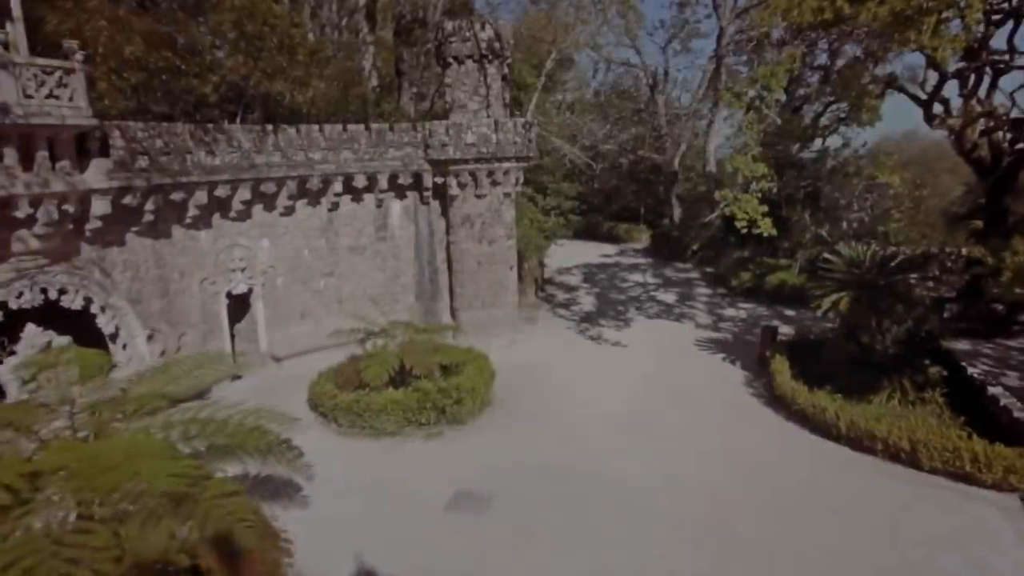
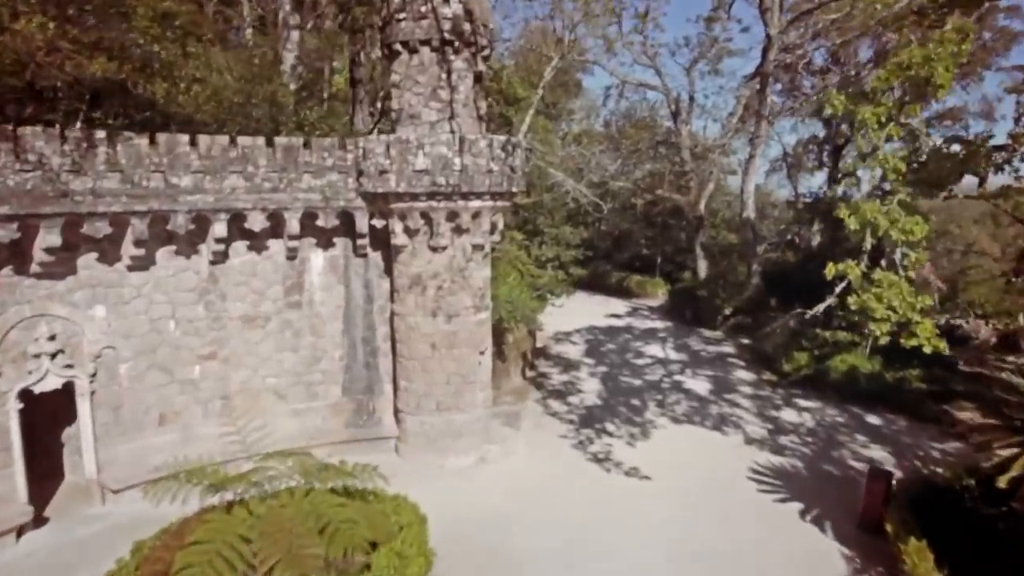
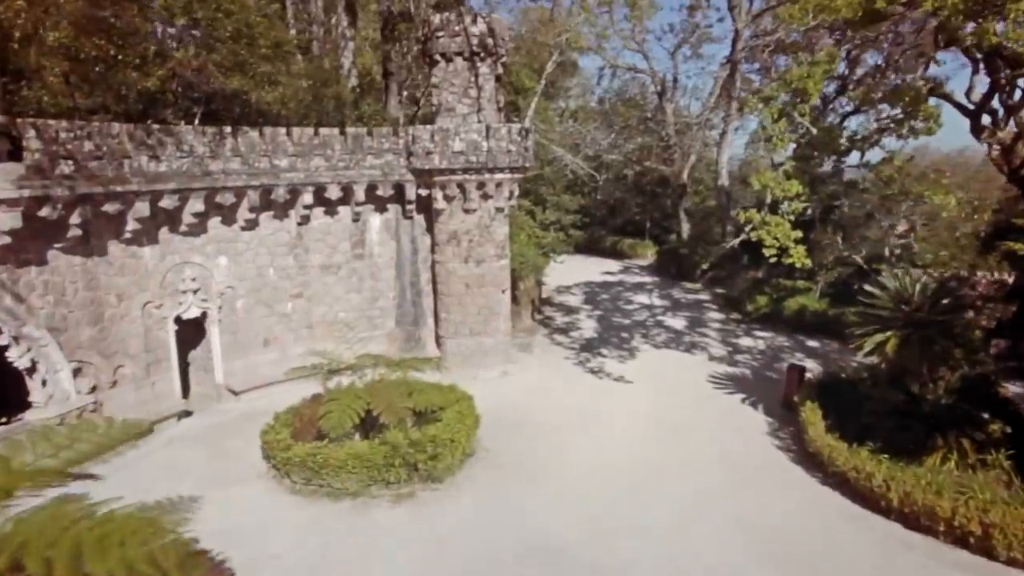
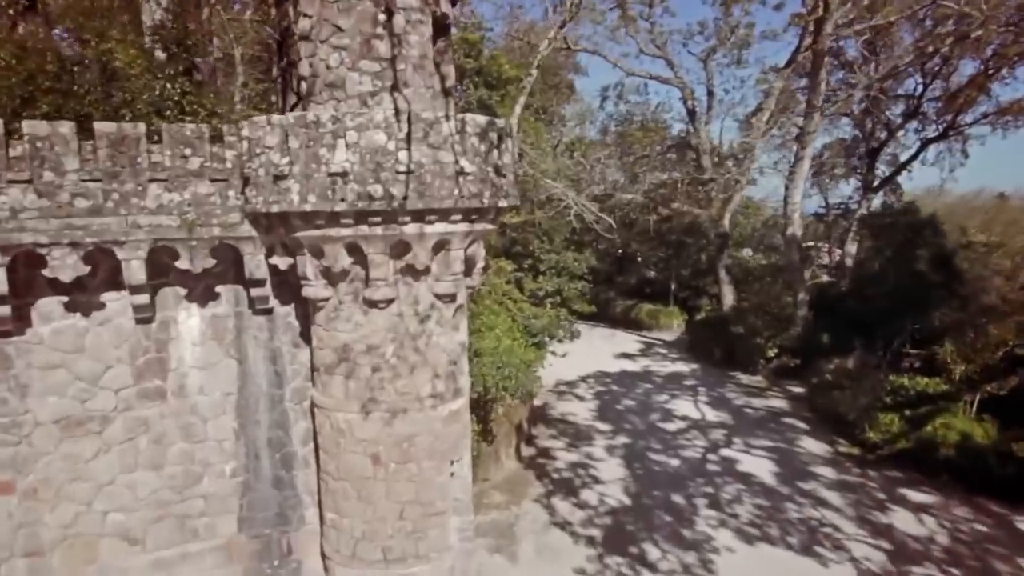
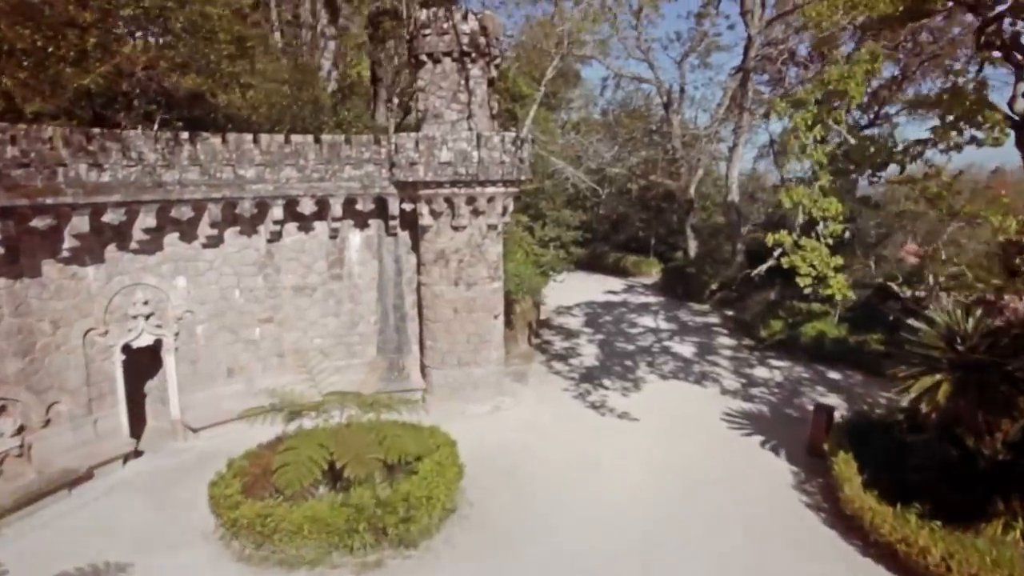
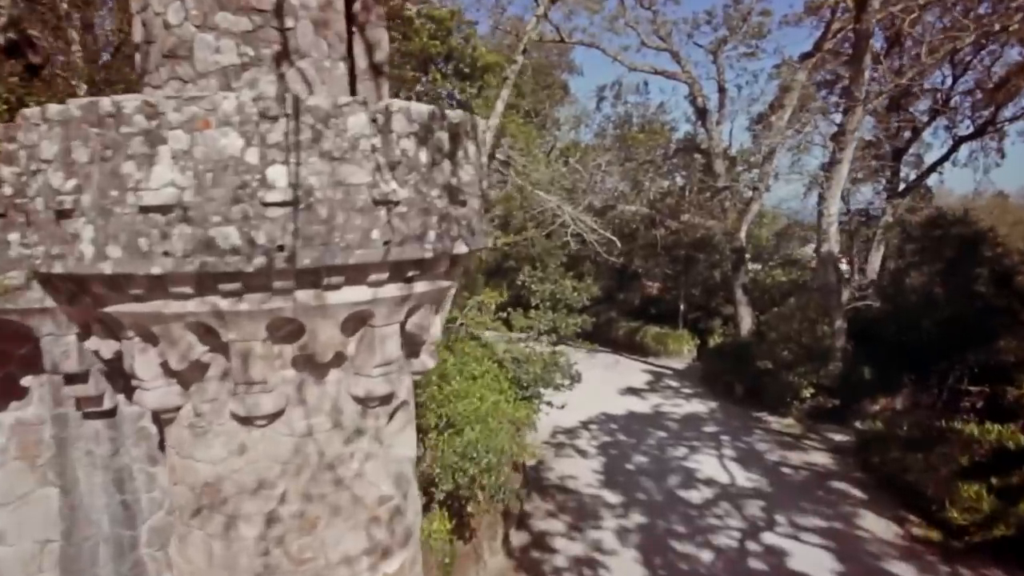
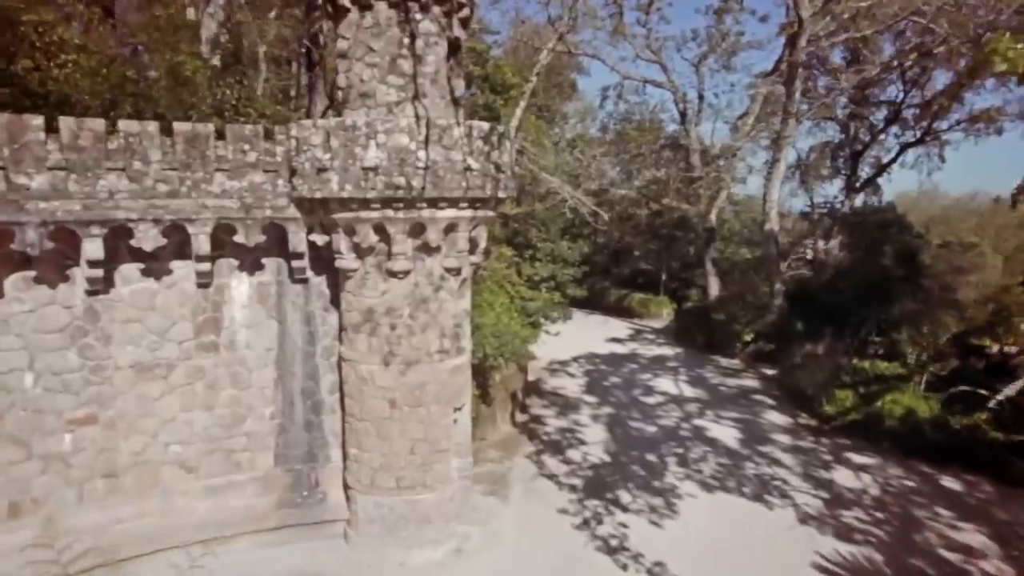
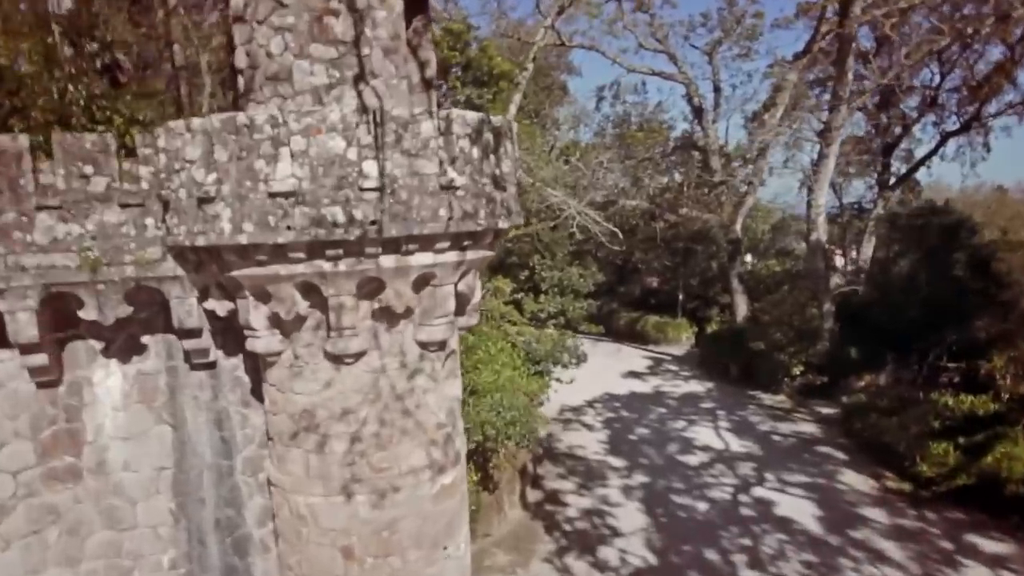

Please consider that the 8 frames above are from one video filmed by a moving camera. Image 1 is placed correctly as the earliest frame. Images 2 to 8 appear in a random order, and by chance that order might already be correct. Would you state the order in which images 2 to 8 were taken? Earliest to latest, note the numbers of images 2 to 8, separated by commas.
3, 5, 2, 7, 4, 8, 6
